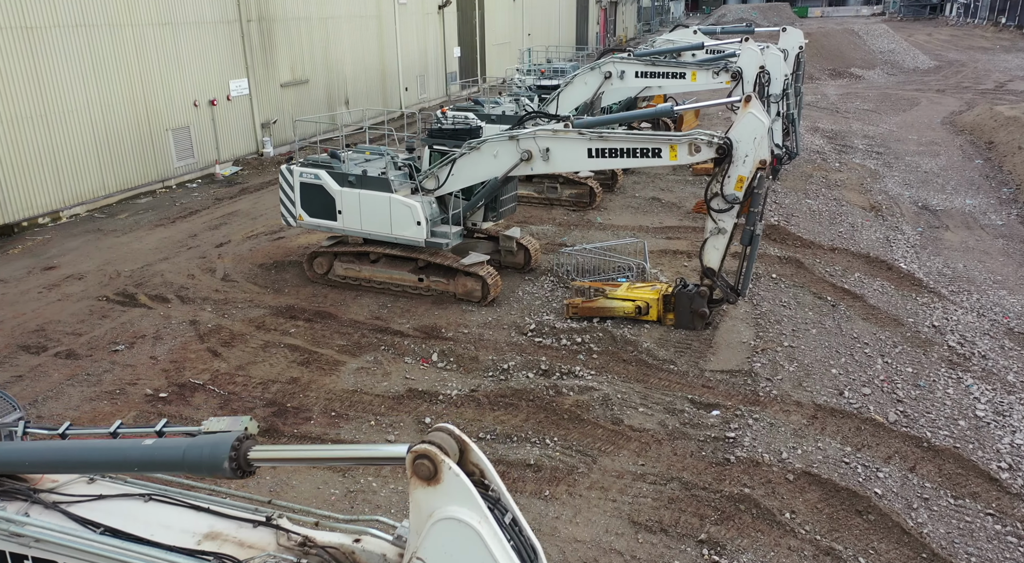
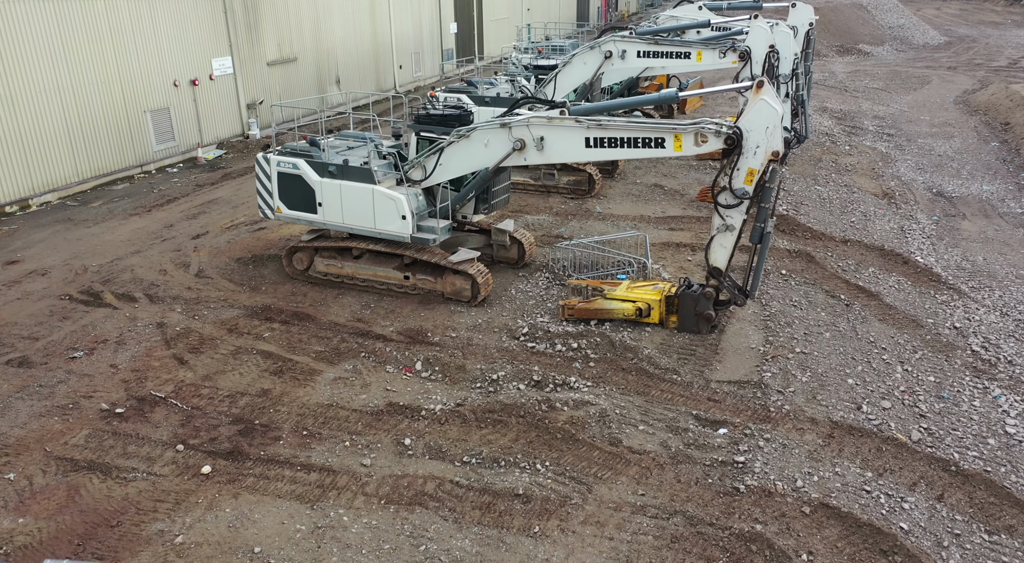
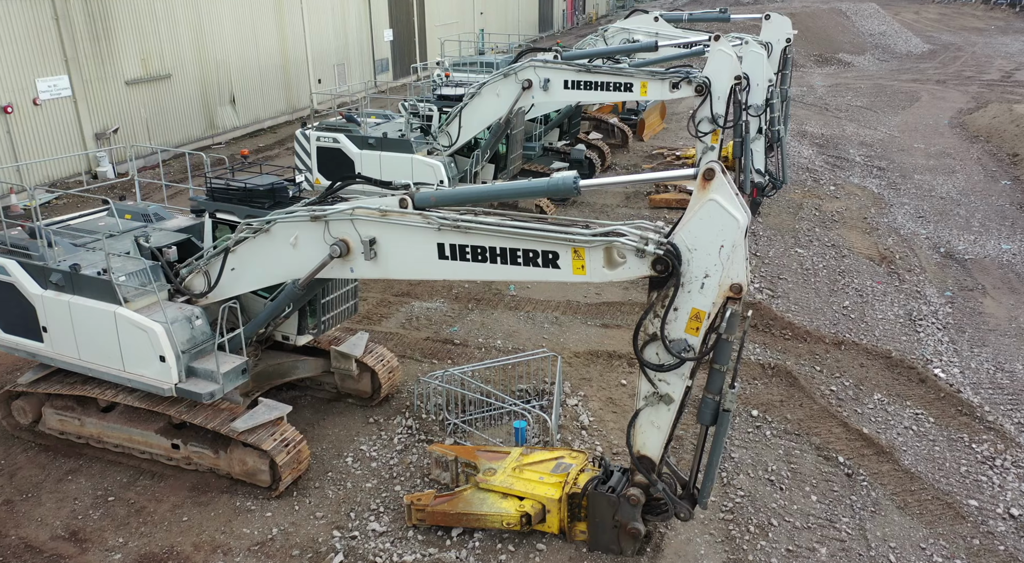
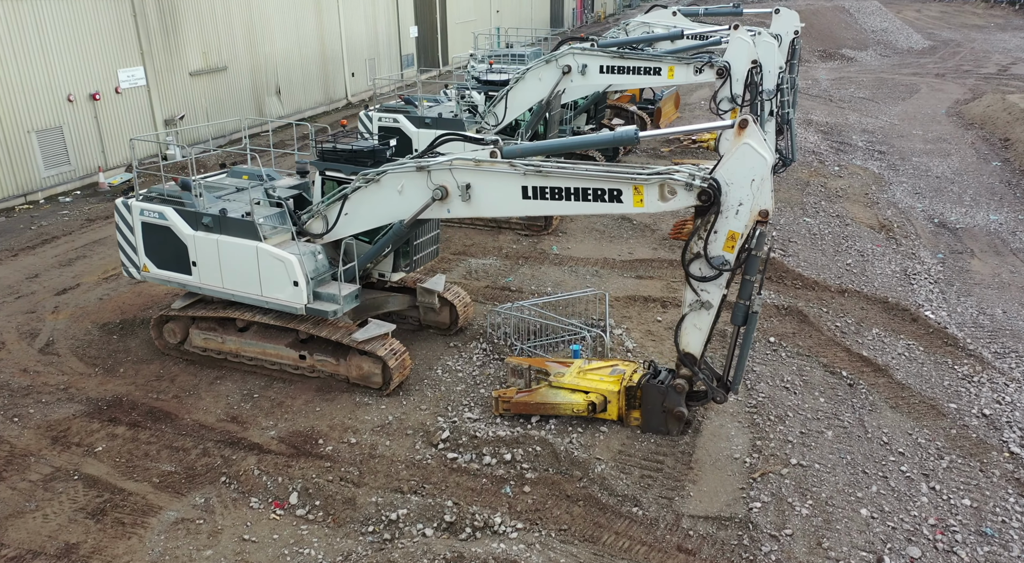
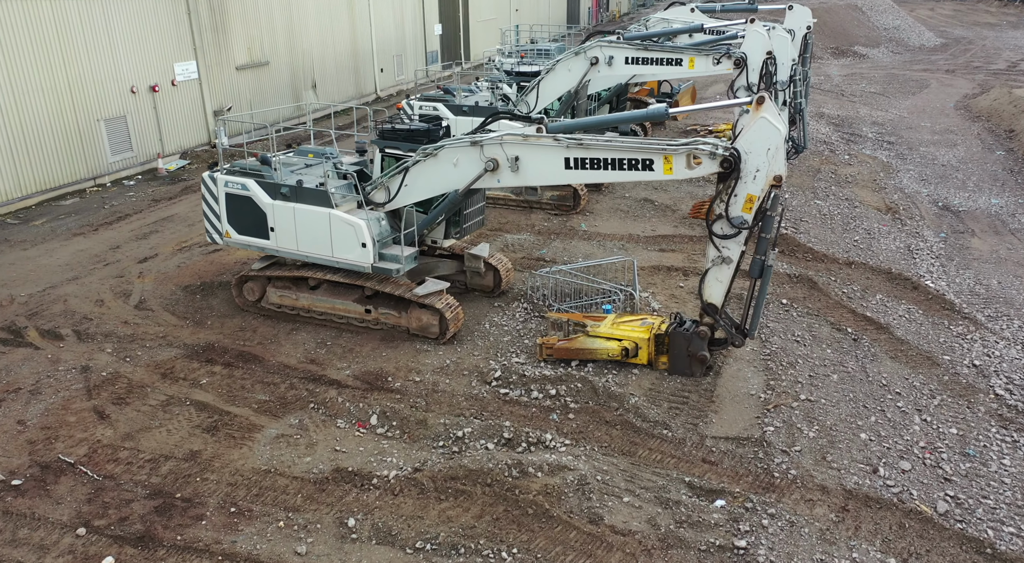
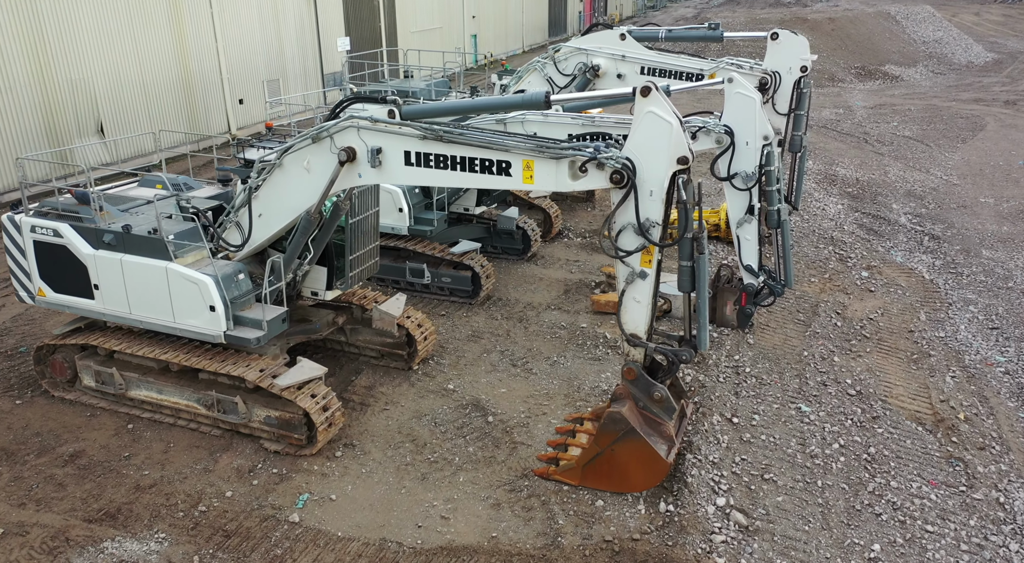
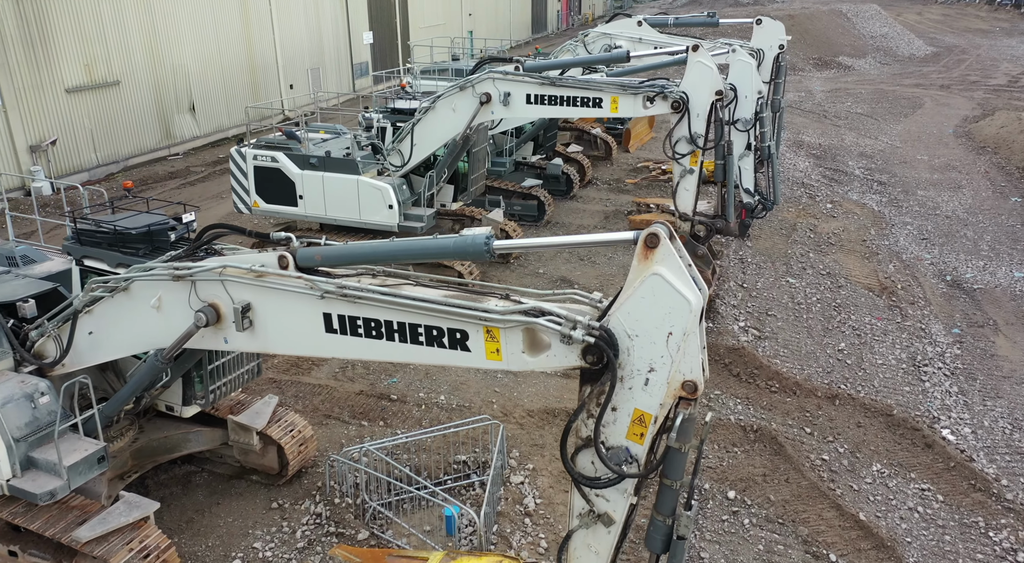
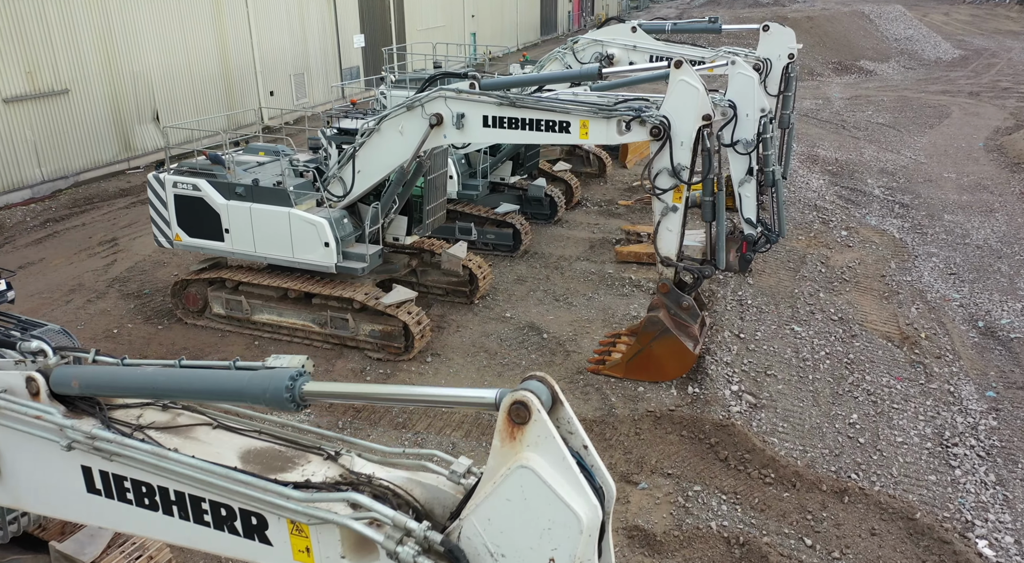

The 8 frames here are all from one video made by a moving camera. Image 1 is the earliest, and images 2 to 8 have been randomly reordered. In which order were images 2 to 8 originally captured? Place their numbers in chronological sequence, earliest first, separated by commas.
2, 5, 4, 3, 7, 8, 6
